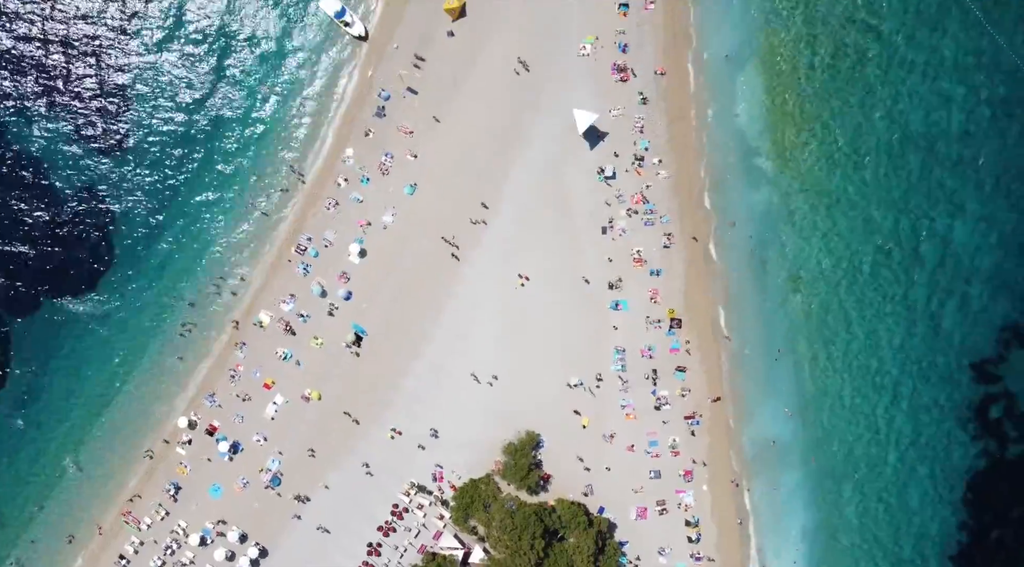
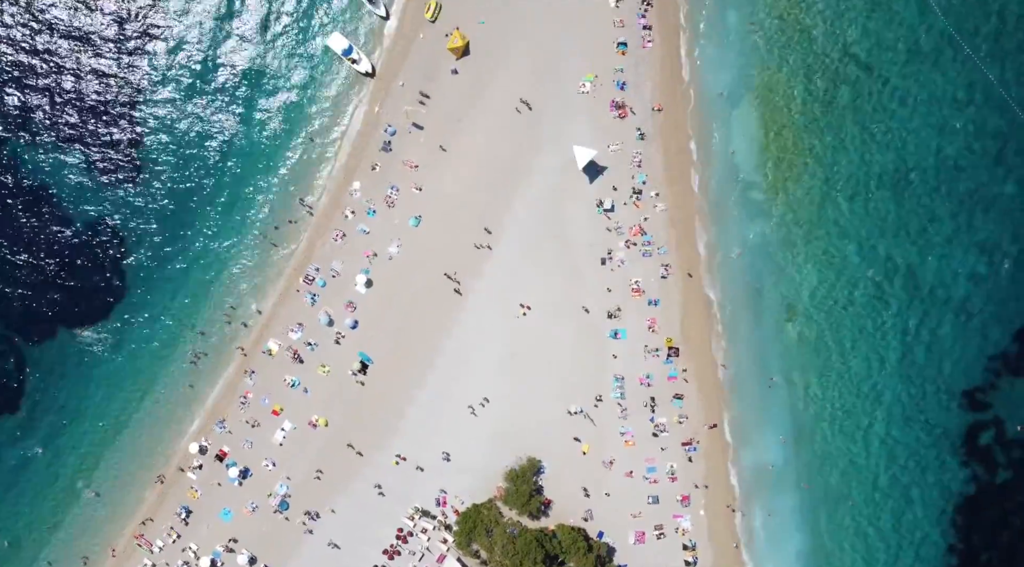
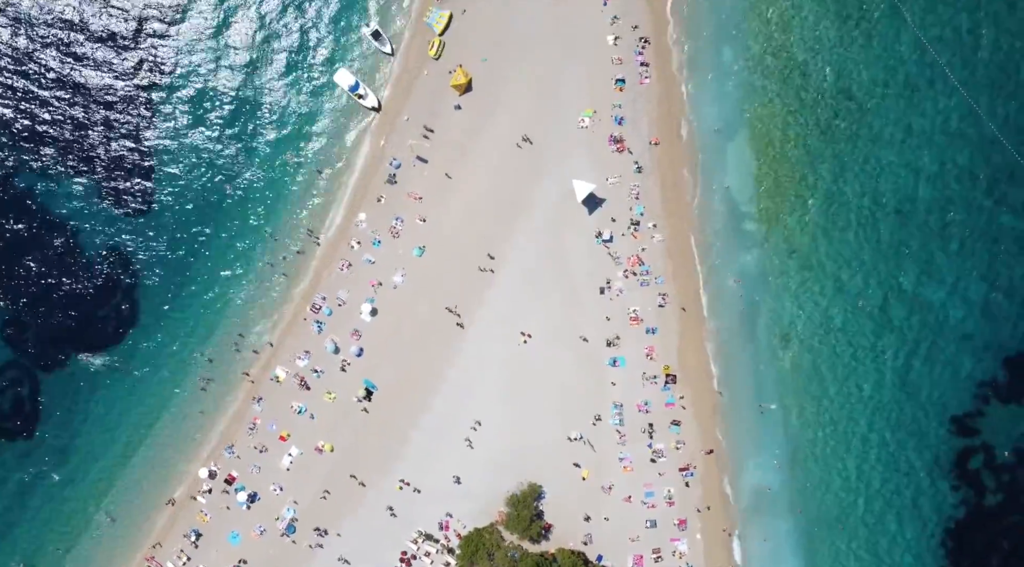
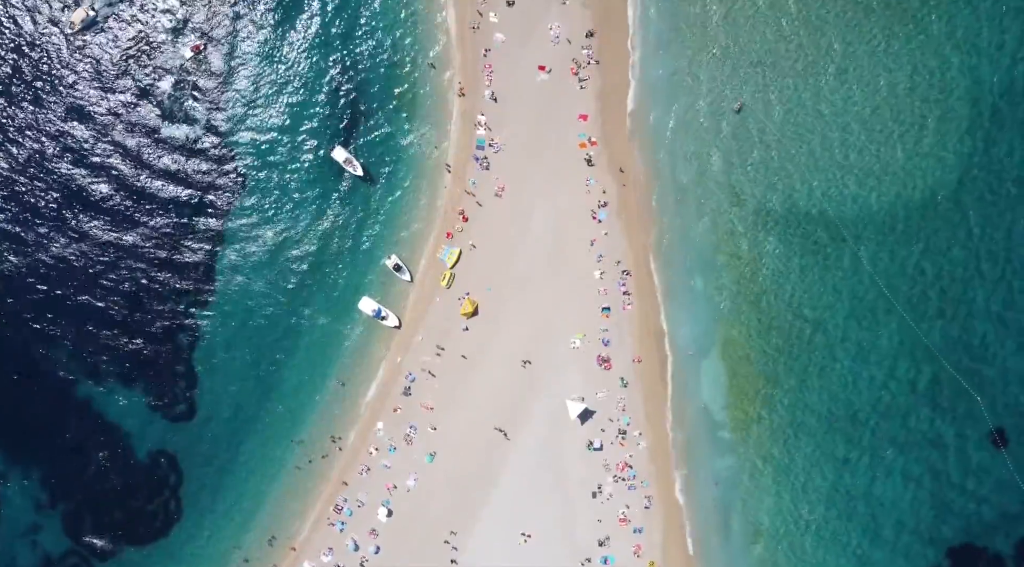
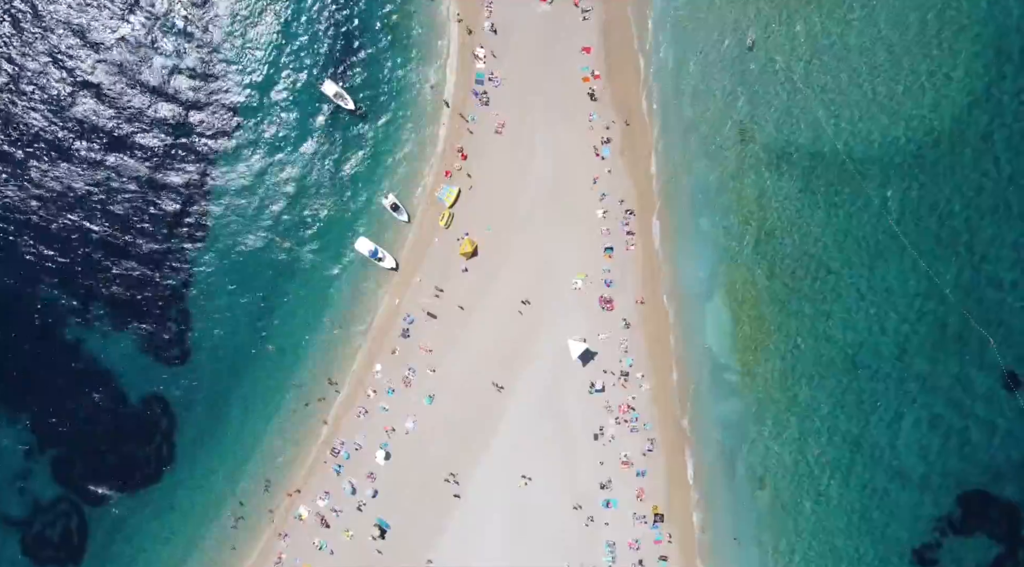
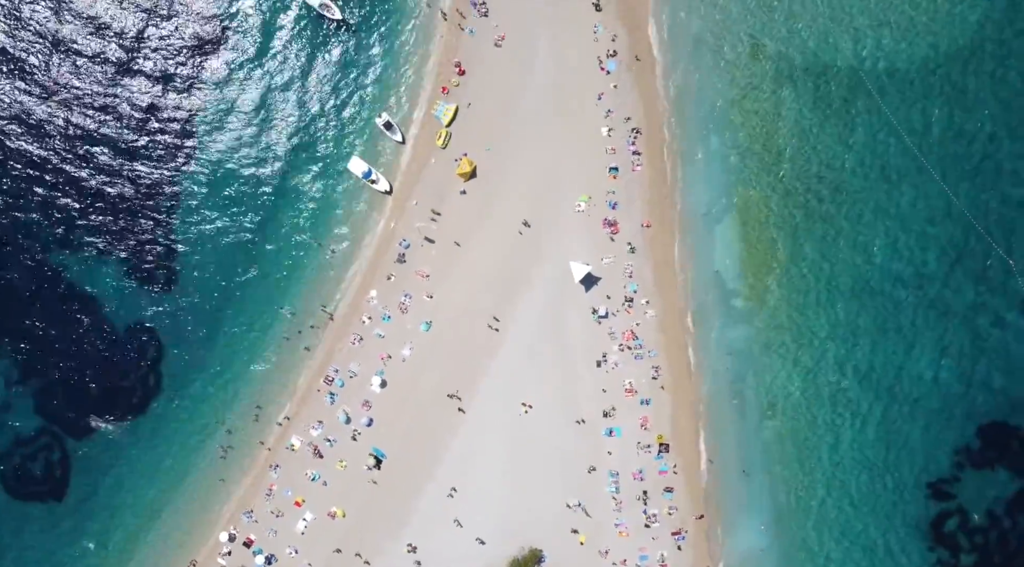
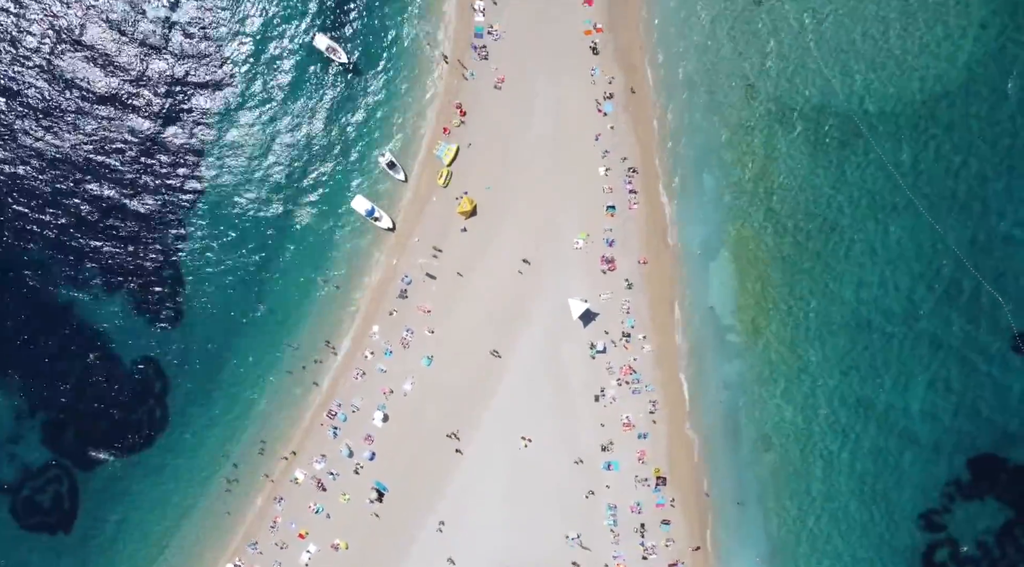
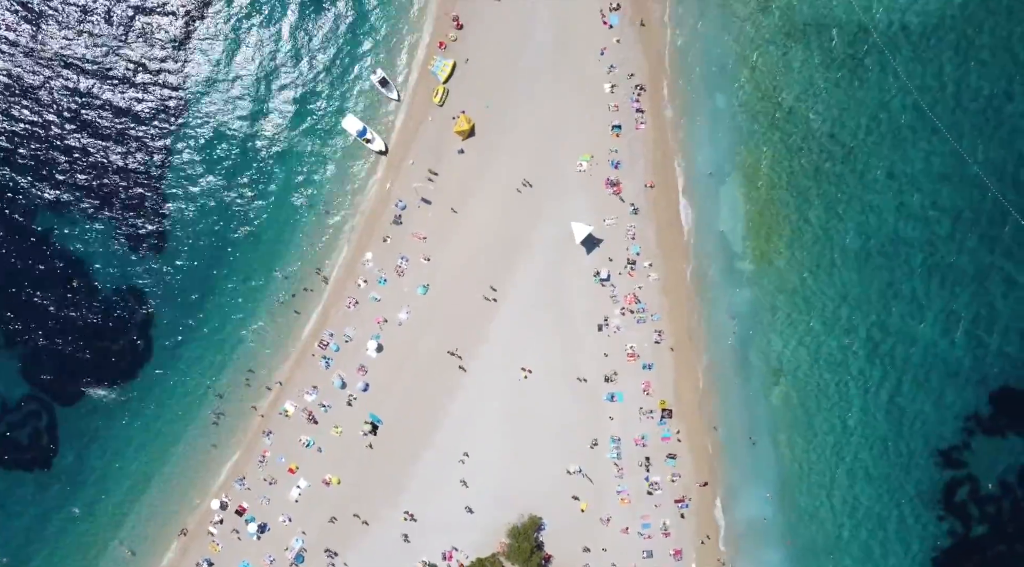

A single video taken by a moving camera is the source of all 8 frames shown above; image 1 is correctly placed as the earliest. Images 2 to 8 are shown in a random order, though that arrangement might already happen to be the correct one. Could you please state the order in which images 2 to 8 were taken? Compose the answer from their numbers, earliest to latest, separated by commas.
2, 3, 8, 6, 7, 5, 4
